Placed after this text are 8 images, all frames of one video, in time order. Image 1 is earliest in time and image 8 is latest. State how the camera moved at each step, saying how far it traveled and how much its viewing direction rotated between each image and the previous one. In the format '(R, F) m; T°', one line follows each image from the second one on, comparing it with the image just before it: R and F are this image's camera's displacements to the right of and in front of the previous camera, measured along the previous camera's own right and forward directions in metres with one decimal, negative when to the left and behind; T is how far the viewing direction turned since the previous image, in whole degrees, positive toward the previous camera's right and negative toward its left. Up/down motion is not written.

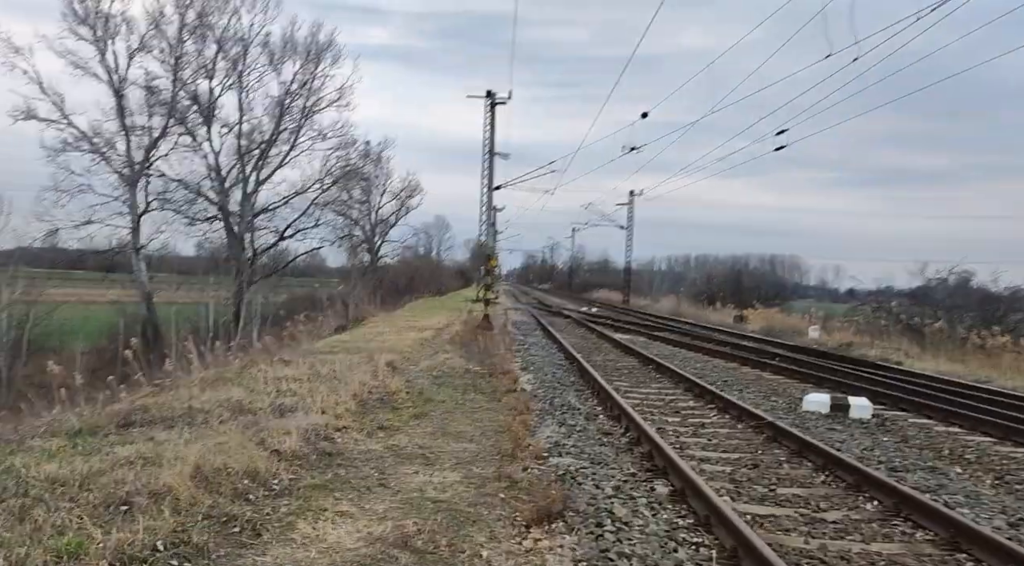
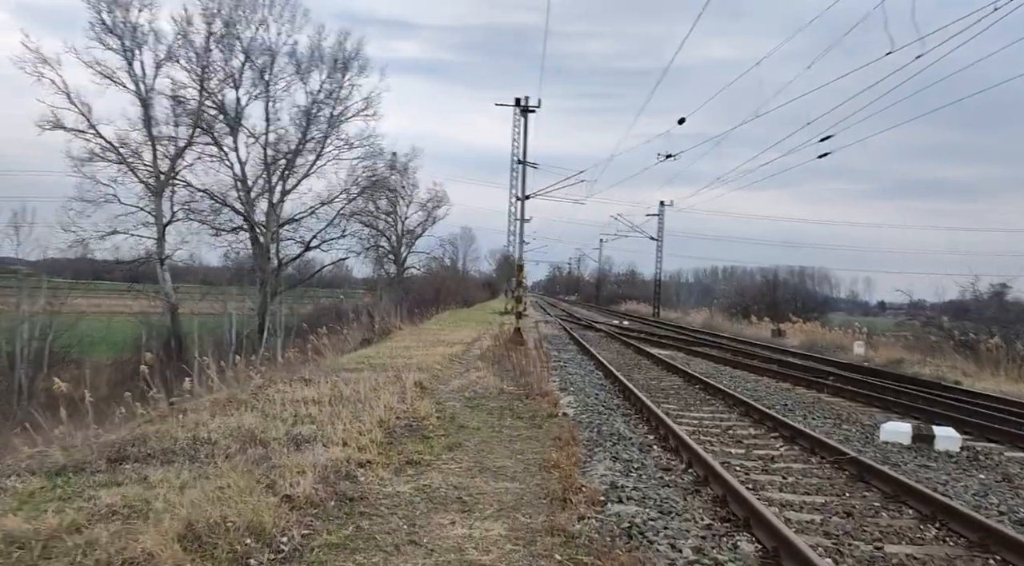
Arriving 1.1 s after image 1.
(-0.2, +1.1) m; -2°
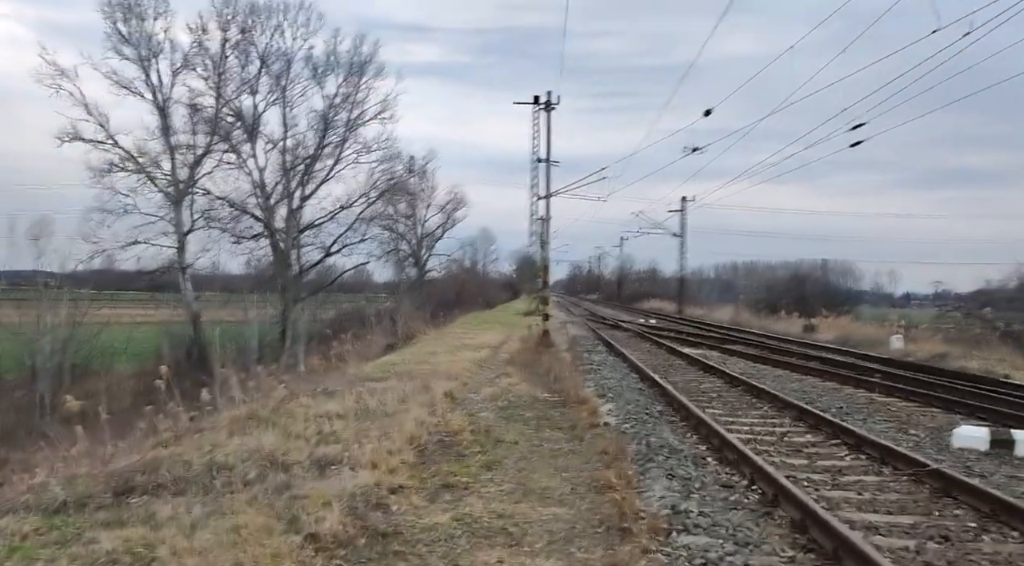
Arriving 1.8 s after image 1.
(-0.2, +0.8) m; -1°
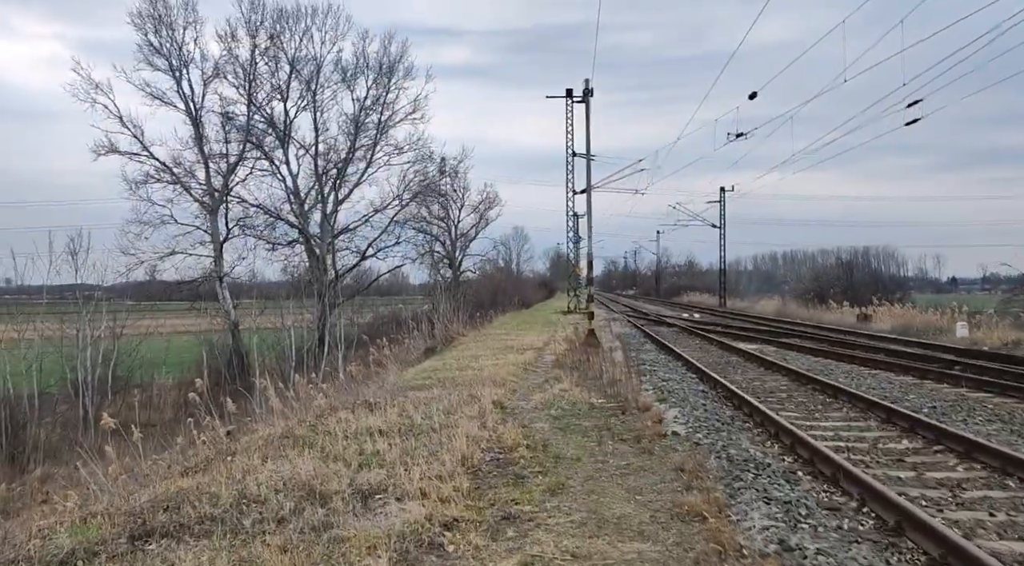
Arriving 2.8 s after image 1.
(-0.2, +1.0) m; -3°
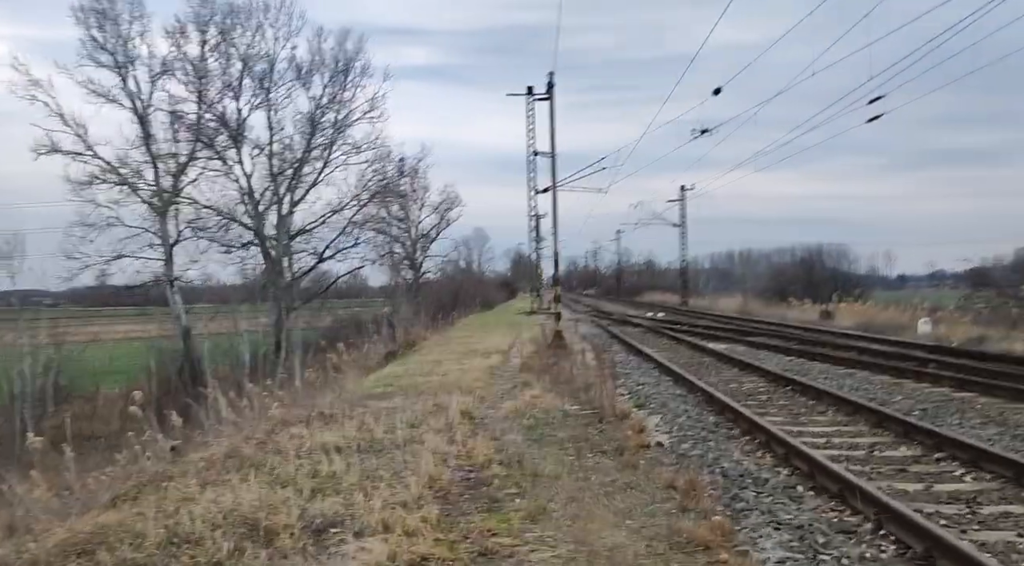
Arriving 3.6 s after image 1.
(-0.1, +0.8) m; +3°
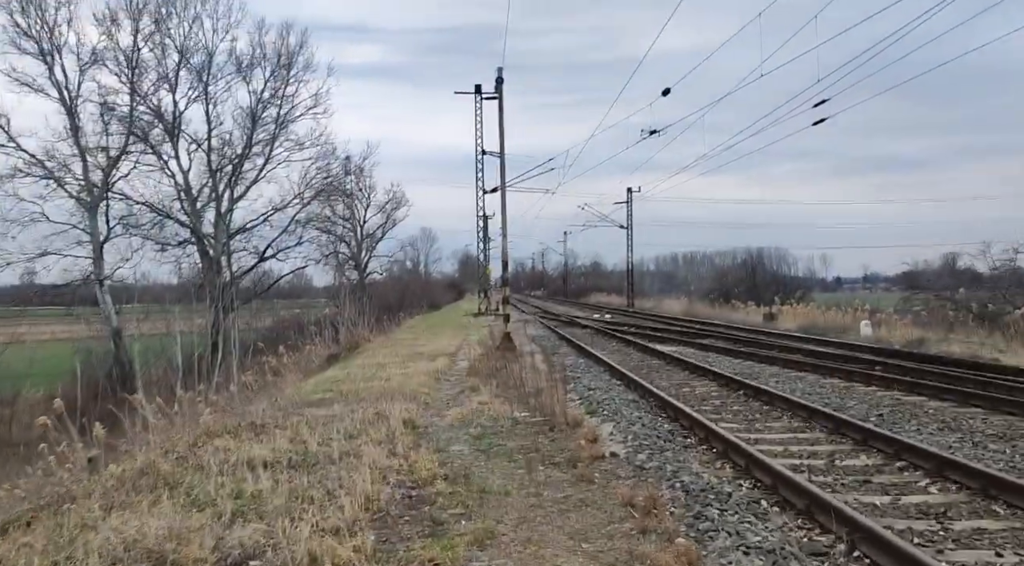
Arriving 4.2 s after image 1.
(0.0, +0.6) m; +4°
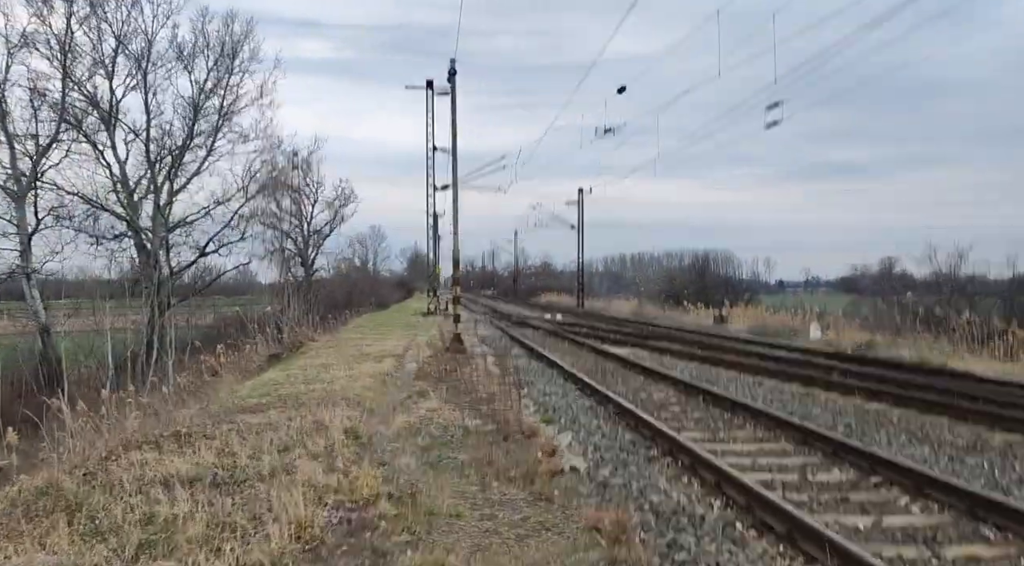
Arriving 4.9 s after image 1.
(0.0, +0.7) m; +4°
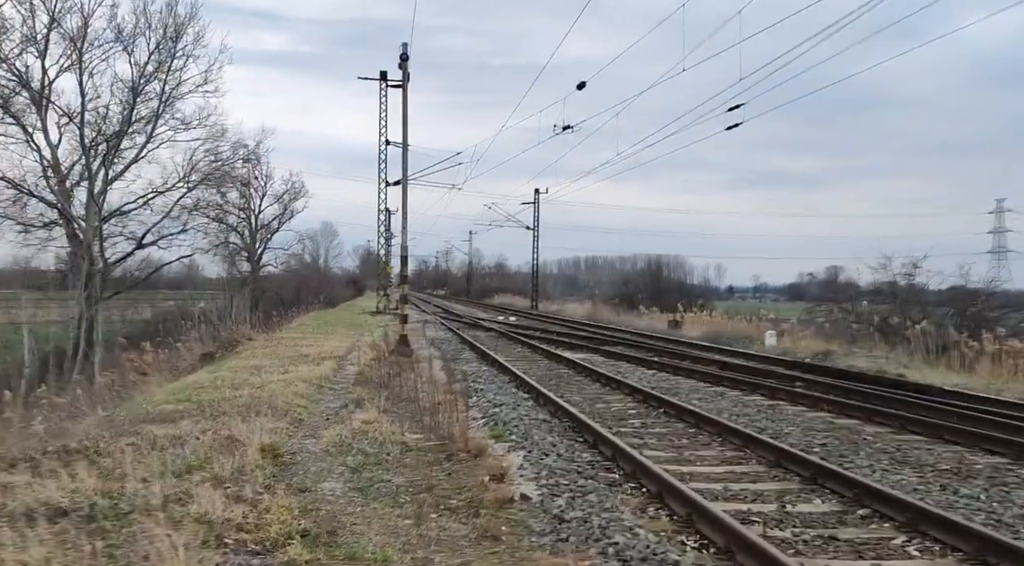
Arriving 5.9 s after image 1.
(+0.1, +1.1) m; +3°
